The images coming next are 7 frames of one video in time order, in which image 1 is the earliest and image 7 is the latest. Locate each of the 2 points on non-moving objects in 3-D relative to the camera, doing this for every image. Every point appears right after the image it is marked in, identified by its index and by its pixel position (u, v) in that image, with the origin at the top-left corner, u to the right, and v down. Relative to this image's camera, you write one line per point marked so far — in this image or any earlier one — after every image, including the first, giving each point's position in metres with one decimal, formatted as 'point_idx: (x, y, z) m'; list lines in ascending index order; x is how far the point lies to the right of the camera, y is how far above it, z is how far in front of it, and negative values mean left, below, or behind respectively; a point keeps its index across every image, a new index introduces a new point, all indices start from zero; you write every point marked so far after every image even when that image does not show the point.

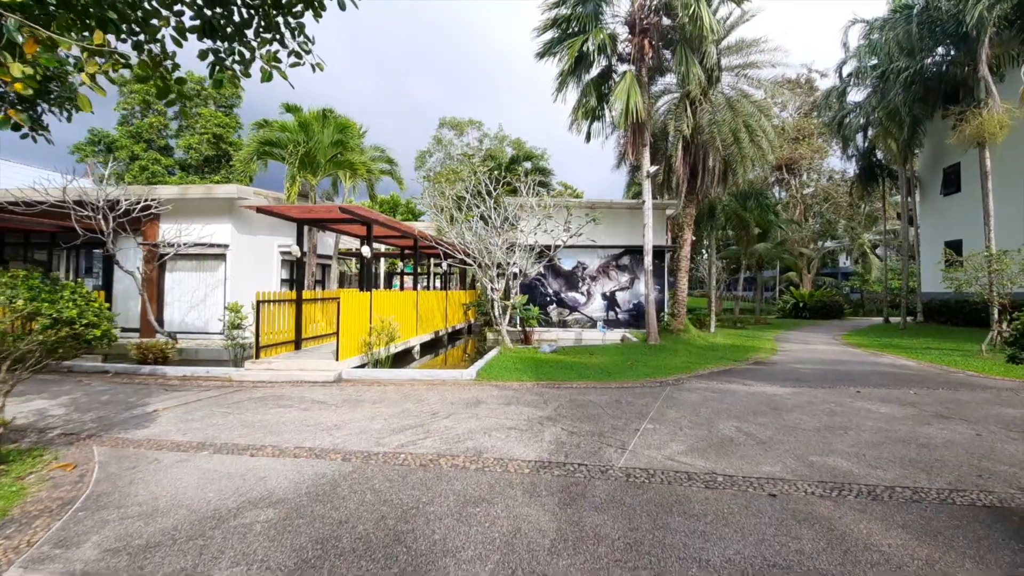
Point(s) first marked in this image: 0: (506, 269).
0: (-0.2, +0.5, +13.6) m
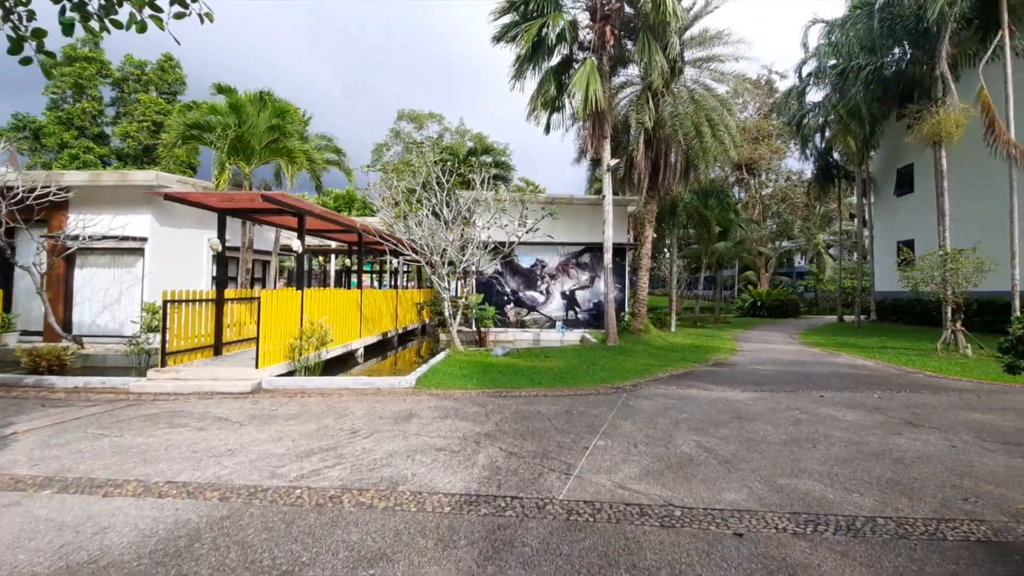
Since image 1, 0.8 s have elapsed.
0: (-1.3, +0.5, +12.8) m
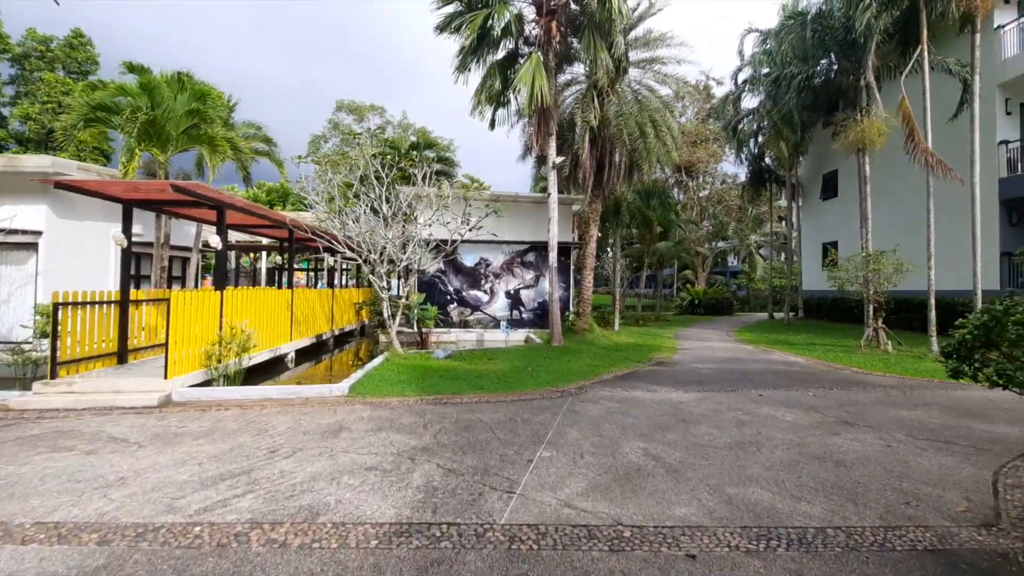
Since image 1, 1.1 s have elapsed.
0: (-2.7, +0.6, +12.2) m
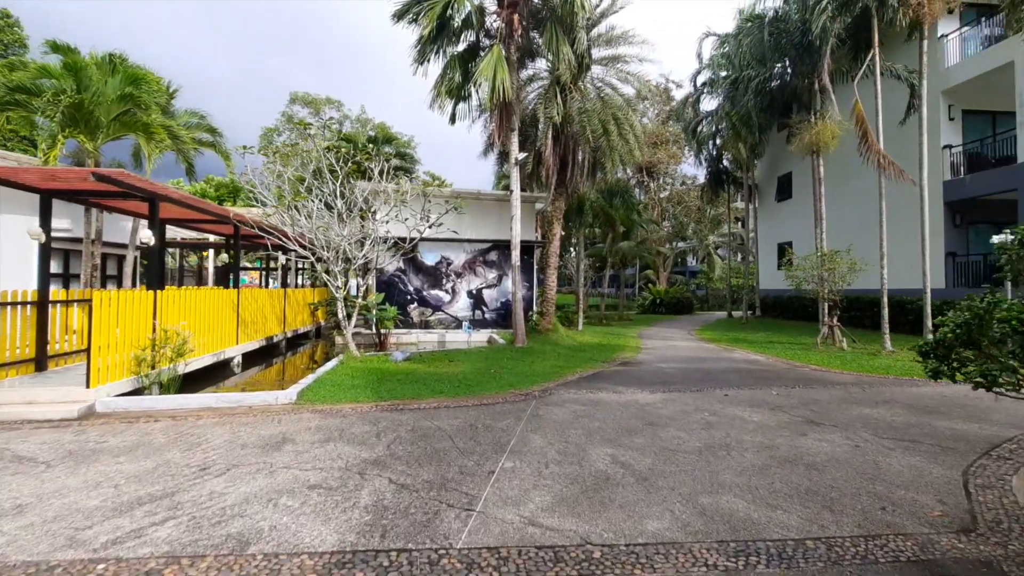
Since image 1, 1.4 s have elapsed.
0: (-3.5, +0.6, +11.6) m
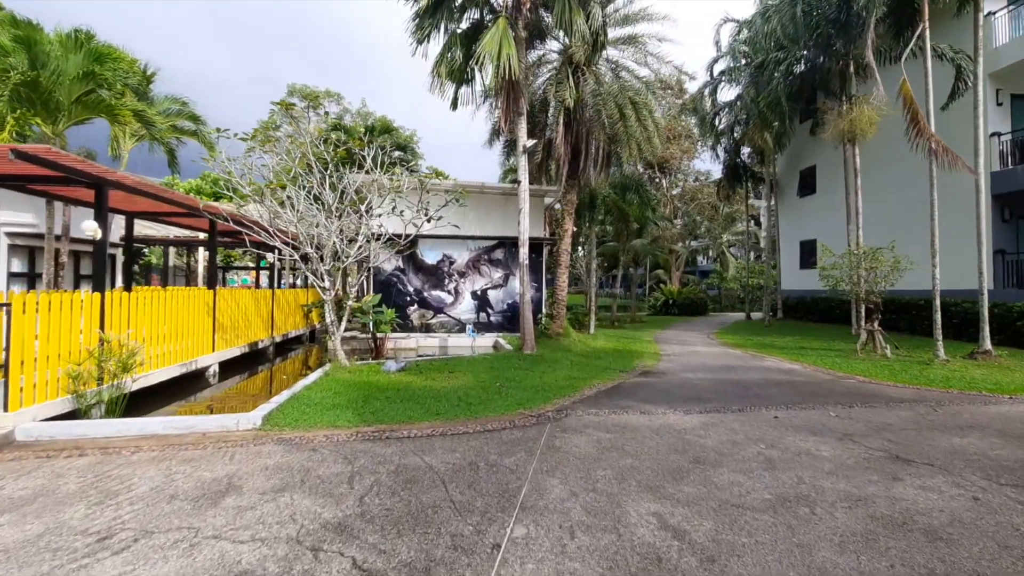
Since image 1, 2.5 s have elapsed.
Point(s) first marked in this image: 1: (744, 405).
0: (-3.4, +0.5, +10.4) m
1: (+3.3, -1.7, +7.3) m
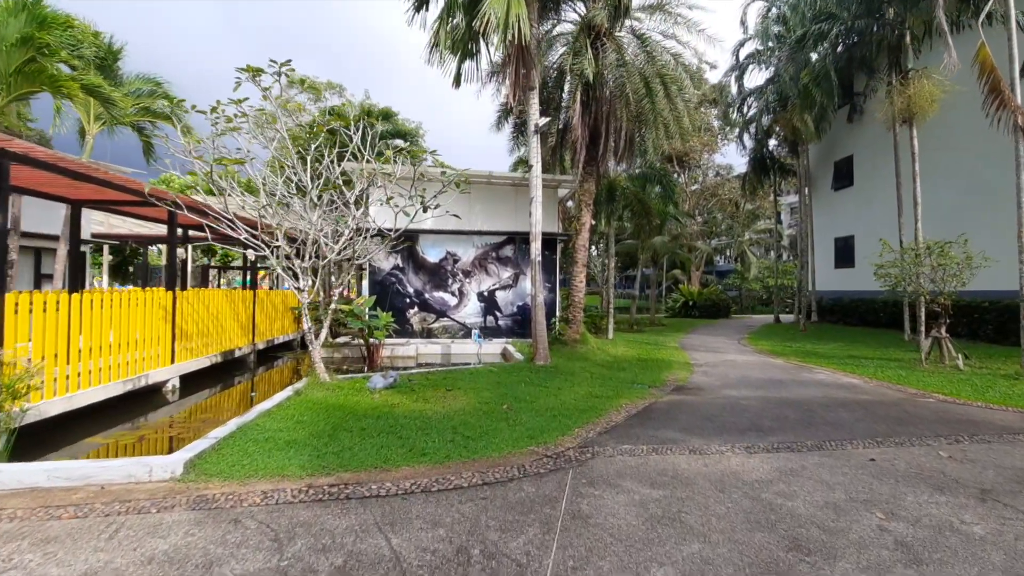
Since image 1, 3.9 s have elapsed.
0: (-3.2, +0.5, +9.0) m
1: (+3.4, -1.7, +5.7) m
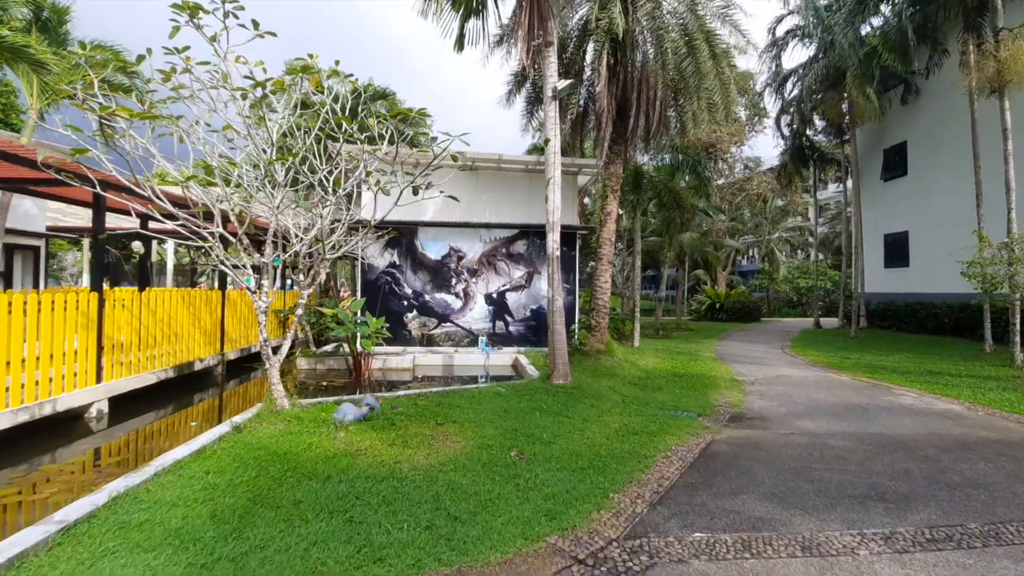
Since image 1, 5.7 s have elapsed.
0: (-3.0, +0.5, +7.3) m
1: (+3.5, -1.7, +3.8) m
